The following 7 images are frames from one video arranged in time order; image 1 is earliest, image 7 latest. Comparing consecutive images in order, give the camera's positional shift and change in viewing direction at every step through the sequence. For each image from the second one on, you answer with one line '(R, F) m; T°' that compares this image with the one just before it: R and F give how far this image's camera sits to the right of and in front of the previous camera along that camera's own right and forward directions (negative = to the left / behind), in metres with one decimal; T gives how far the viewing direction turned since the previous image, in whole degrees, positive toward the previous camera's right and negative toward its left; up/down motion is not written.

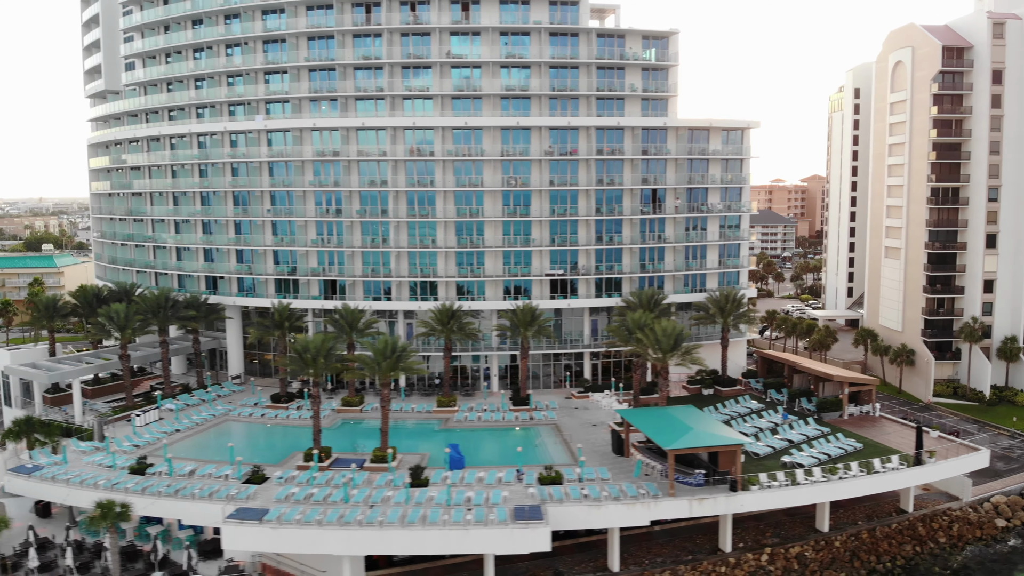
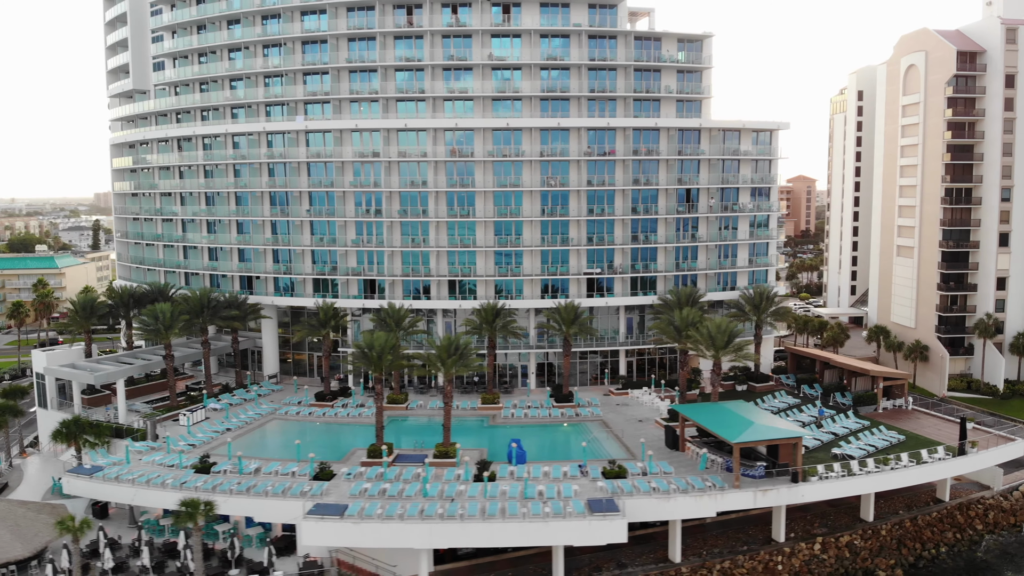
(-3.5, -0.5) m; +1°
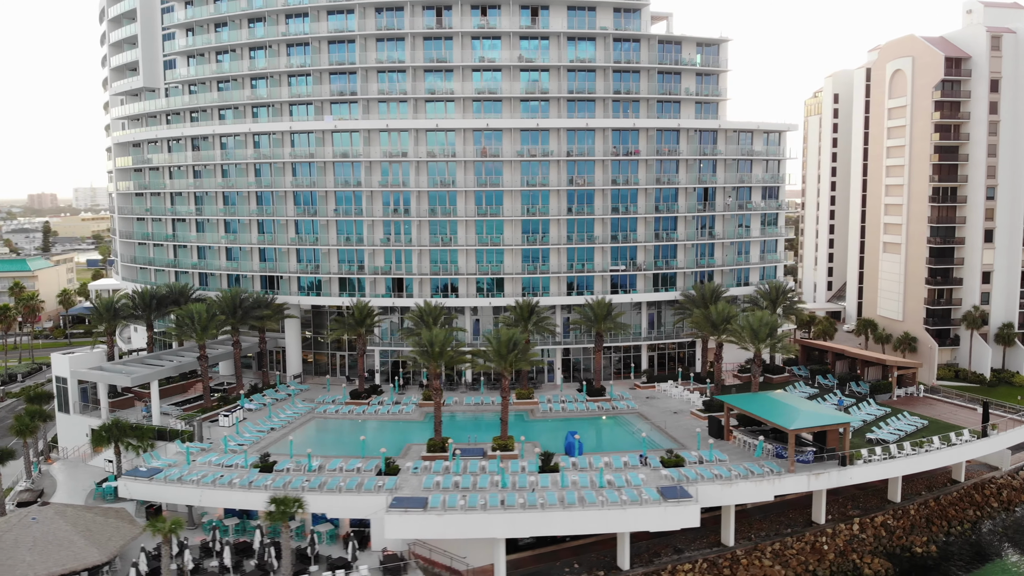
(-4.5, -0.6) m; +3°
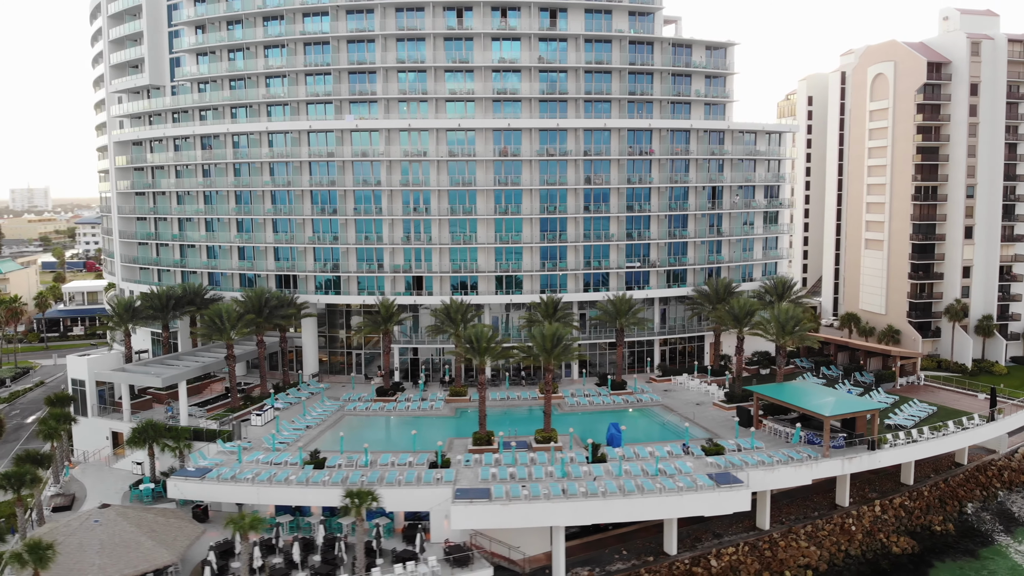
(-3.9, -0.6) m; +3°
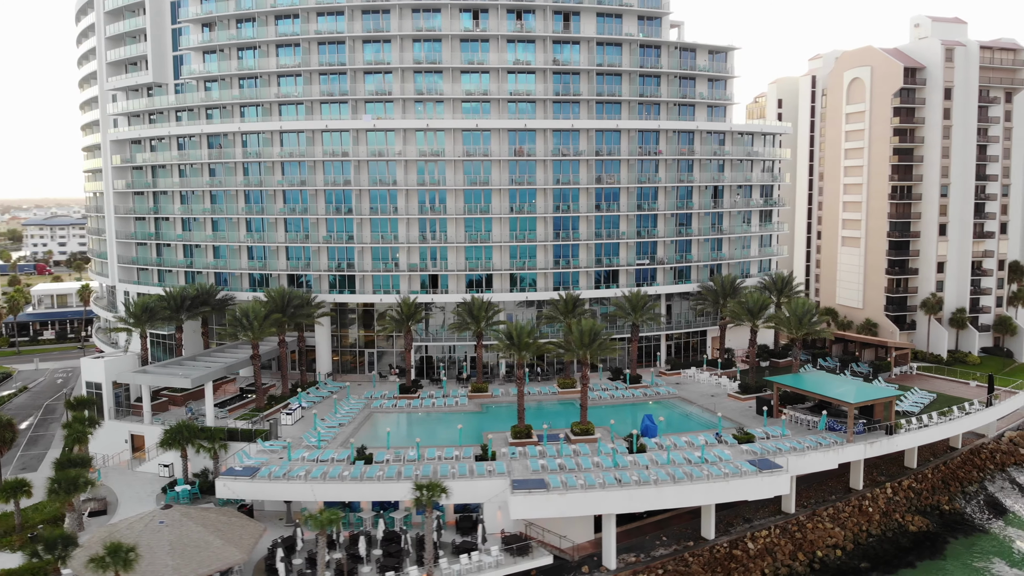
(-3.9, -0.7) m; +4°
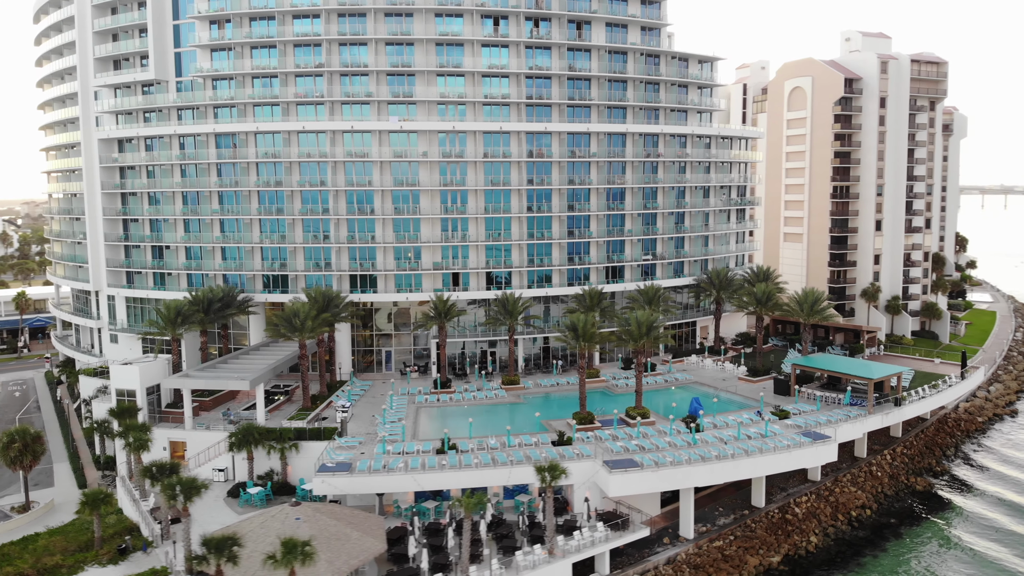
(-8.2, -1.2) m; +8°
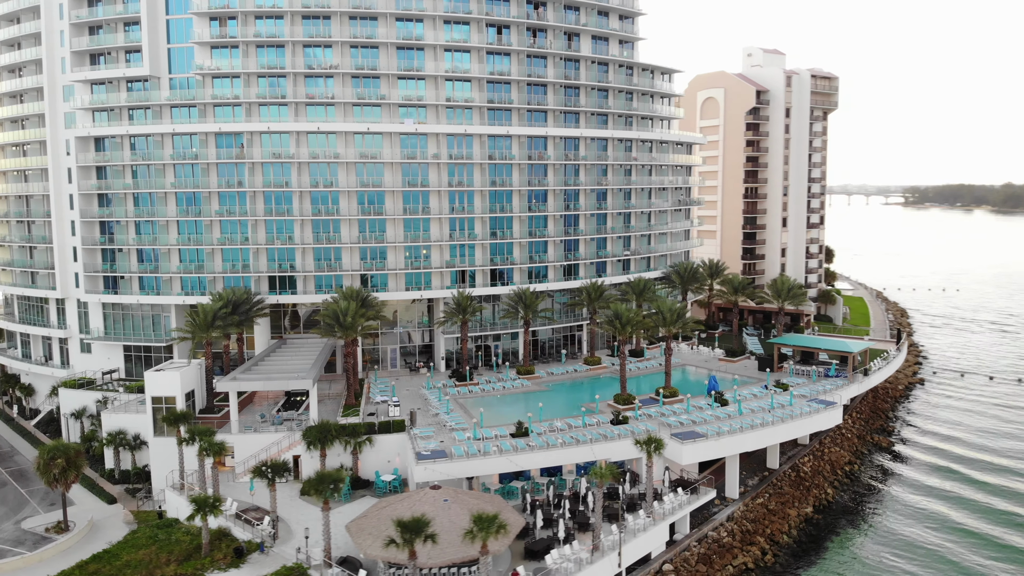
(-10.5, -1.7) m; +11°
